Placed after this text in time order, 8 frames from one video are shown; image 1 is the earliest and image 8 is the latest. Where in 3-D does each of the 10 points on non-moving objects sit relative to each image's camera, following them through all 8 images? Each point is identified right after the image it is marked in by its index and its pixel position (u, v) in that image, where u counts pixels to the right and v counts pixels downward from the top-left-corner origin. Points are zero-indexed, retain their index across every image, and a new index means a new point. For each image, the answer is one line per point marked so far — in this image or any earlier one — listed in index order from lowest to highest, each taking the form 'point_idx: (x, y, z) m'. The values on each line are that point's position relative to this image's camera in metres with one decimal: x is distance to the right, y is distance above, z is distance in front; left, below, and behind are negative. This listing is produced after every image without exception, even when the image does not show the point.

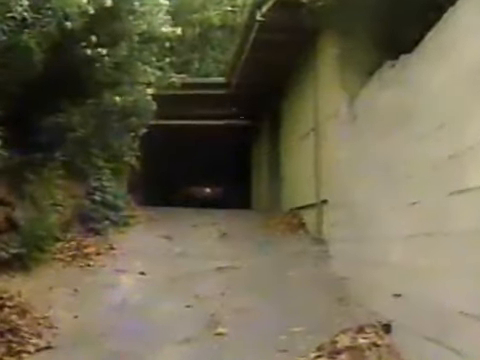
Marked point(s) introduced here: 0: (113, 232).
0: (-2.0, -0.8, +10.2) m
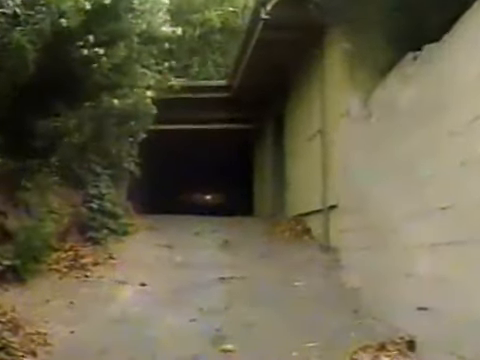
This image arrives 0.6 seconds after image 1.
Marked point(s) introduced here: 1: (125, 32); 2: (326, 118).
0: (-2.0, -0.9, +9.7) m
1: (-1.5, +1.9, +8.2) m
2: (+1.3, +0.9, +9.5) m
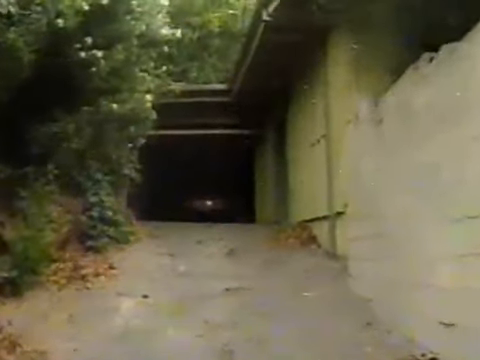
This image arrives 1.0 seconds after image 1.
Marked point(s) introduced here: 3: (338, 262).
0: (-1.9, -1.0, +9.5) m
1: (-1.5, +1.8, +7.9) m
2: (+1.3, +0.8, +9.2) m
3: (+1.3, -1.0, +8.2) m
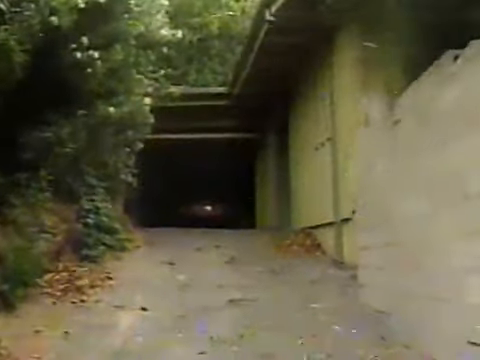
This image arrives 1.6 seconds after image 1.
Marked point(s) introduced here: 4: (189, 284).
0: (-1.9, -1.1, +9.1) m
1: (-1.4, +1.7, +7.6) m
2: (+1.3, +0.8, +8.9) m
3: (+1.3, -1.1, +7.8) m
4: (-0.6, -1.2, +7.7) m
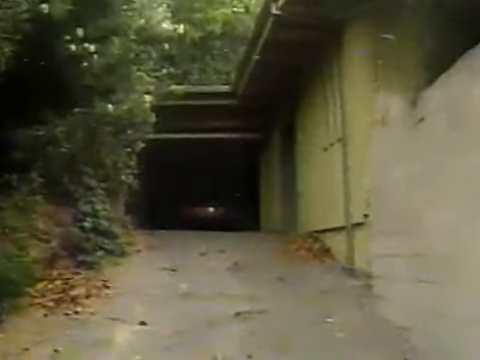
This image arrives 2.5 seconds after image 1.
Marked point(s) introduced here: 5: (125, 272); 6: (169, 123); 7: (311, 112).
0: (-1.8, -1.1, +8.6) m
1: (-1.4, +1.7, +7.1) m
2: (+1.4, +0.7, +8.4) m
3: (+1.4, -1.1, +7.3) m
4: (-0.5, -1.3, +7.2) m
5: (-1.5, -1.2, +8.3) m
6: (-1.5, +1.2, +13.4) m
7: (+1.2, +1.2, +10.8) m
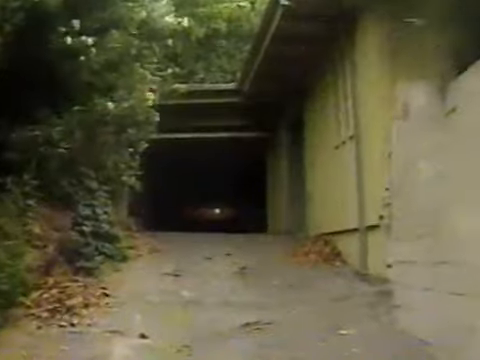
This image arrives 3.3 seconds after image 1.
0: (-1.7, -1.2, +8.2) m
1: (-1.3, +1.7, +6.7) m
2: (+1.5, +0.7, +7.9) m
3: (+1.5, -1.1, +6.9) m
4: (-0.4, -1.3, +6.7) m
5: (-1.4, -1.2, +7.9) m
6: (-1.4, +1.2, +13.0) m
7: (+1.3, +1.2, +10.3) m
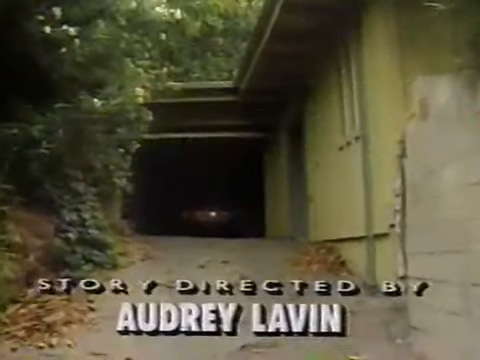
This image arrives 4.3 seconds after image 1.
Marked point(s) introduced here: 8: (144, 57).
0: (-1.7, -1.2, +7.6) m
1: (-1.3, +1.7, +6.1) m
2: (+1.5, +0.7, +7.3) m
3: (+1.4, -1.2, +6.3) m
4: (-0.5, -1.3, +6.1) m
5: (-1.4, -1.2, +7.3) m
6: (-1.4, +1.2, +12.4) m
7: (+1.3, +1.1, +9.7) m
8: (-1.3, +1.7, +8.9) m
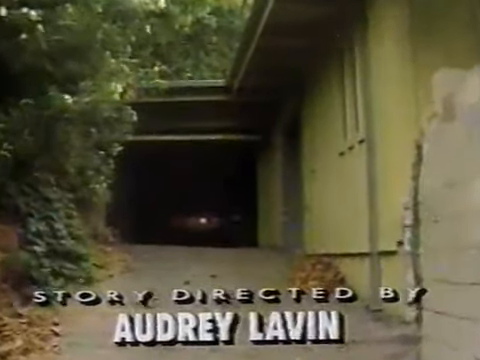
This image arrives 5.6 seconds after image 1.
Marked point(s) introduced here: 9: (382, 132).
0: (-1.8, -1.3, +6.7) m
1: (-1.4, +1.6, +5.3) m
2: (+1.4, +0.6, +6.5) m
3: (+1.3, -1.3, +5.5) m
4: (-0.6, -1.4, +5.3) m
5: (-1.6, -1.3, +6.4) m
6: (-1.6, +1.1, +11.6) m
7: (+1.2, +1.0, +8.9) m
8: (-1.5, +1.7, +8.1) m
9: (+1.4, +0.5, +6.4) m
